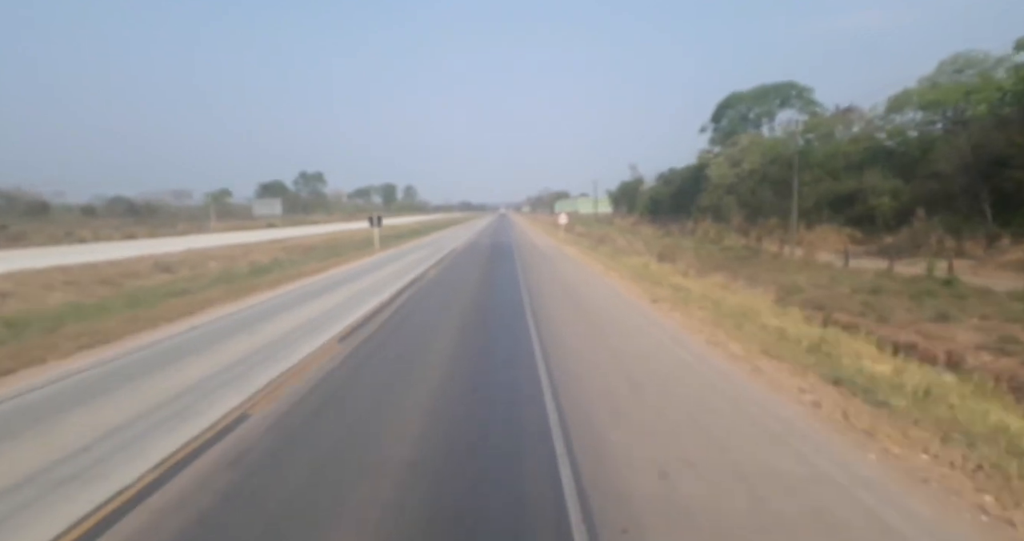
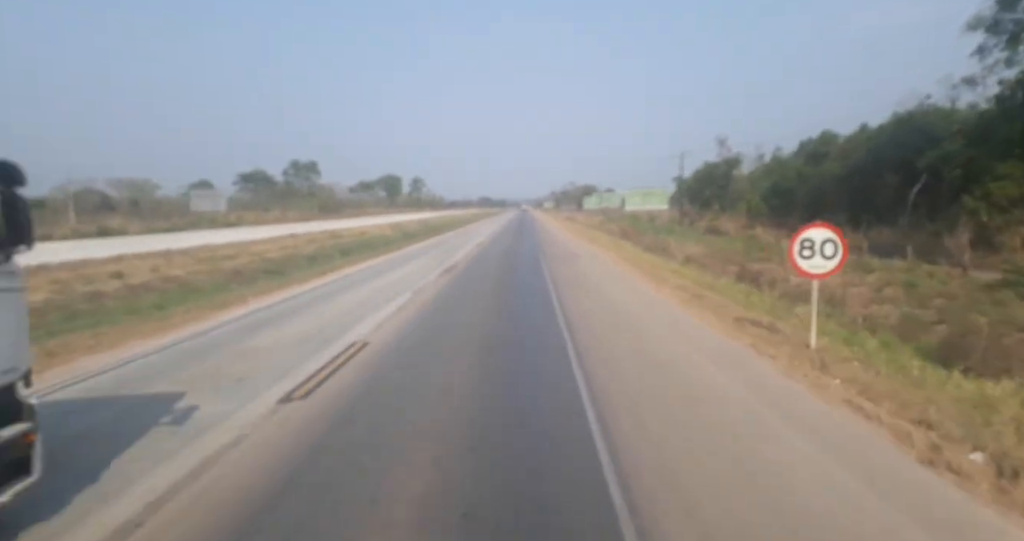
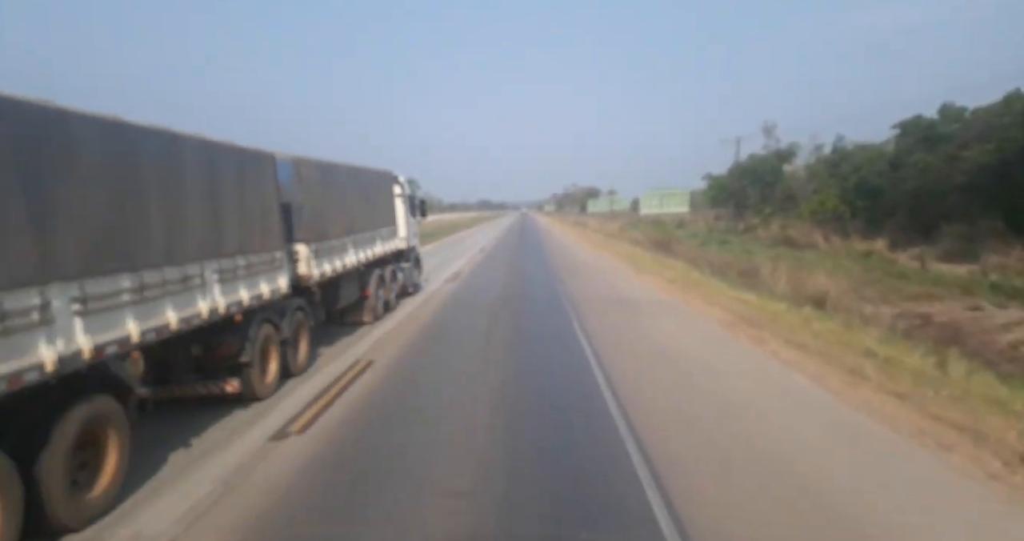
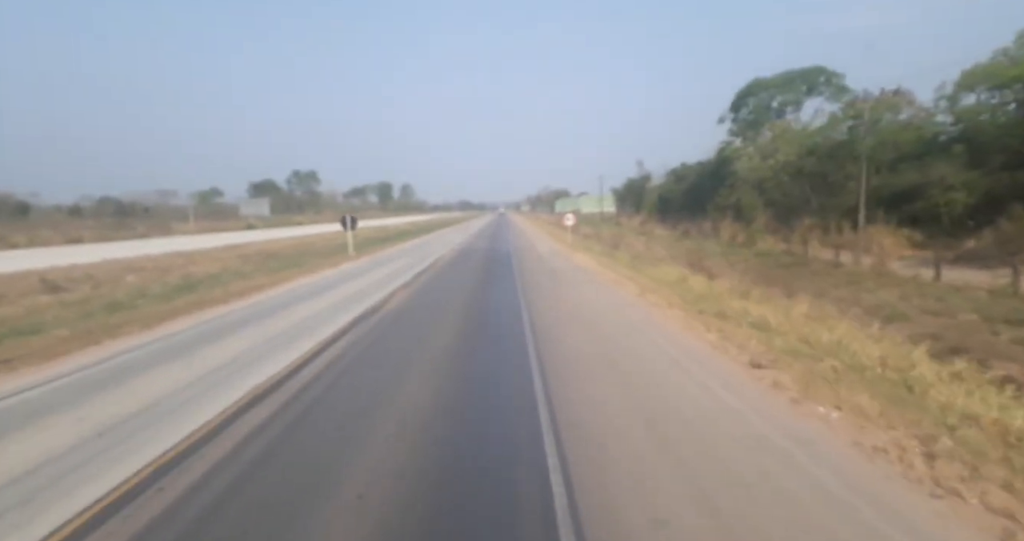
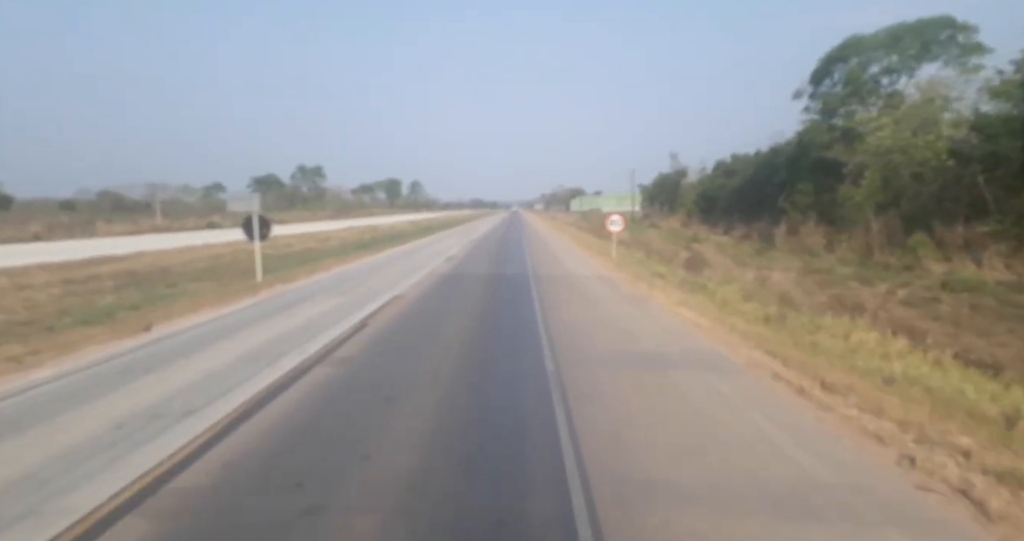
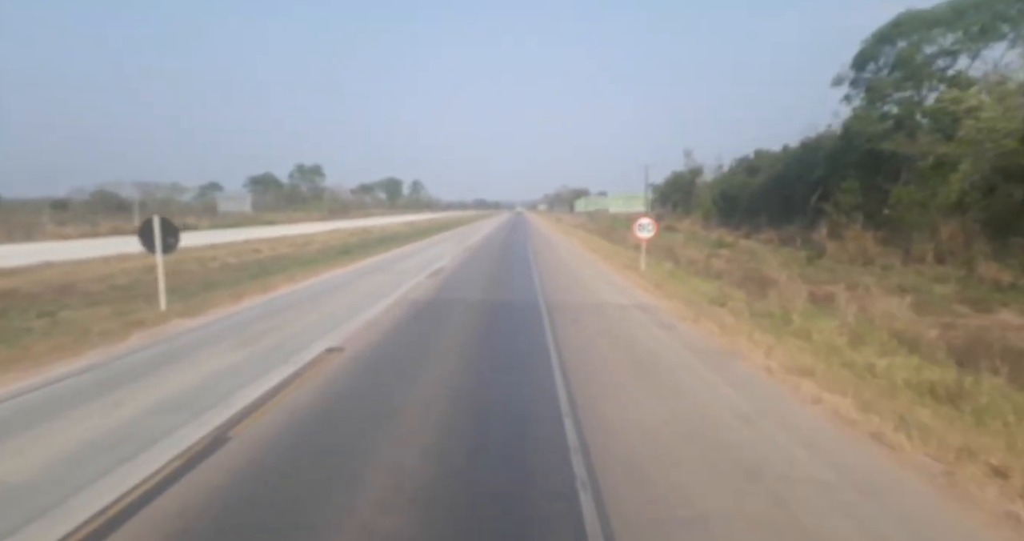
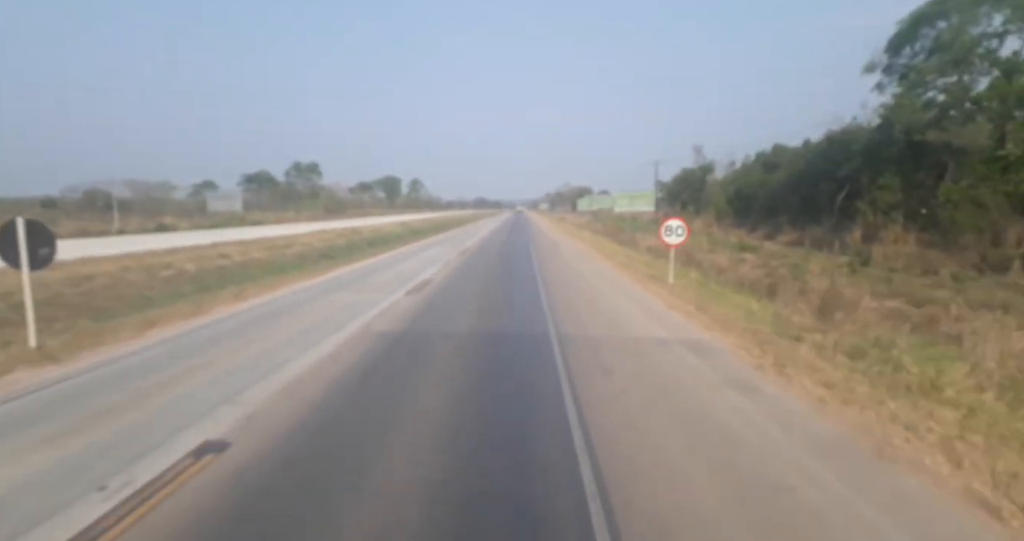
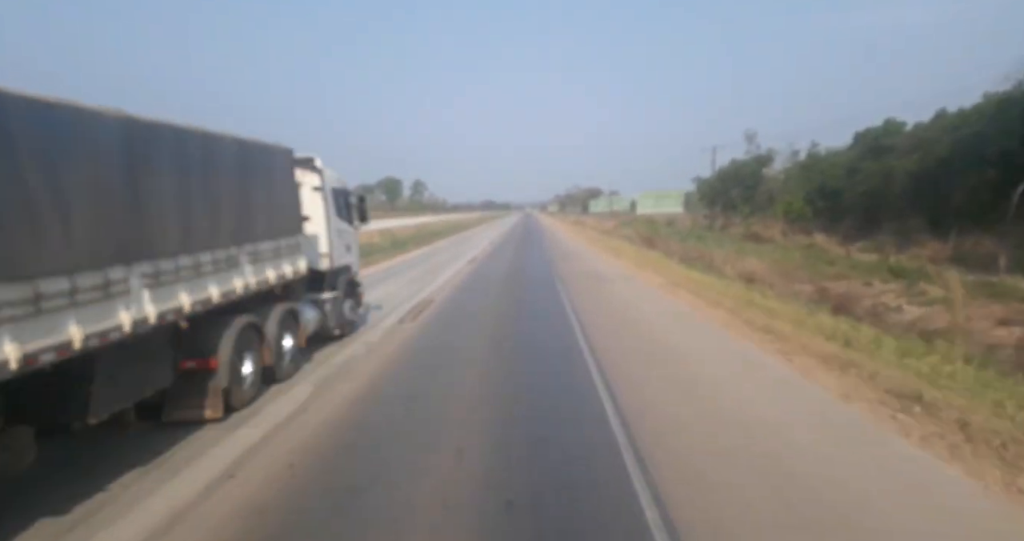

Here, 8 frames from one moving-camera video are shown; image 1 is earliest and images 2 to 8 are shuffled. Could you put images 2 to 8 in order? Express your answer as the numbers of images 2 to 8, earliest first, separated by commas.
4, 5, 6, 7, 2, 8, 3
